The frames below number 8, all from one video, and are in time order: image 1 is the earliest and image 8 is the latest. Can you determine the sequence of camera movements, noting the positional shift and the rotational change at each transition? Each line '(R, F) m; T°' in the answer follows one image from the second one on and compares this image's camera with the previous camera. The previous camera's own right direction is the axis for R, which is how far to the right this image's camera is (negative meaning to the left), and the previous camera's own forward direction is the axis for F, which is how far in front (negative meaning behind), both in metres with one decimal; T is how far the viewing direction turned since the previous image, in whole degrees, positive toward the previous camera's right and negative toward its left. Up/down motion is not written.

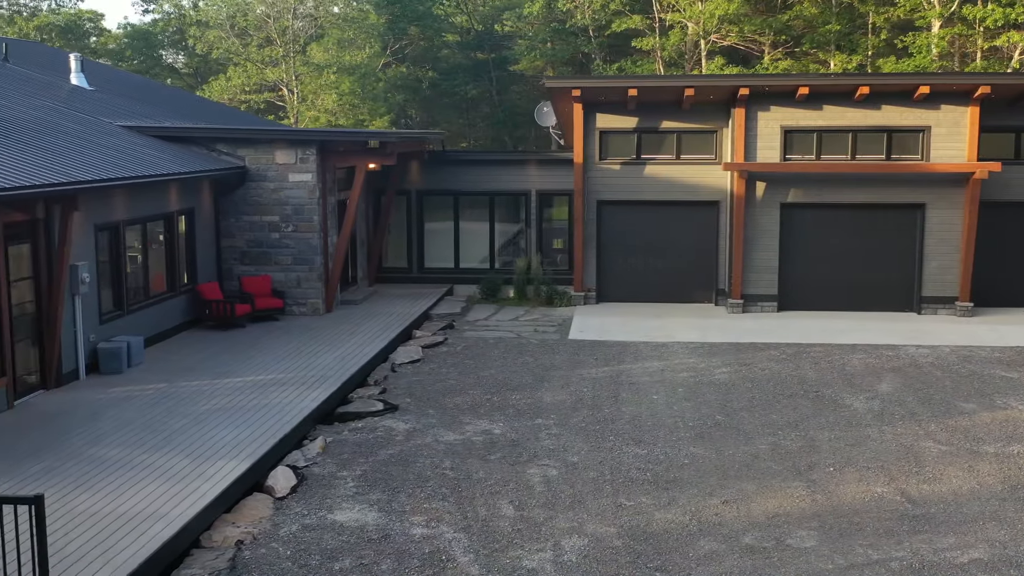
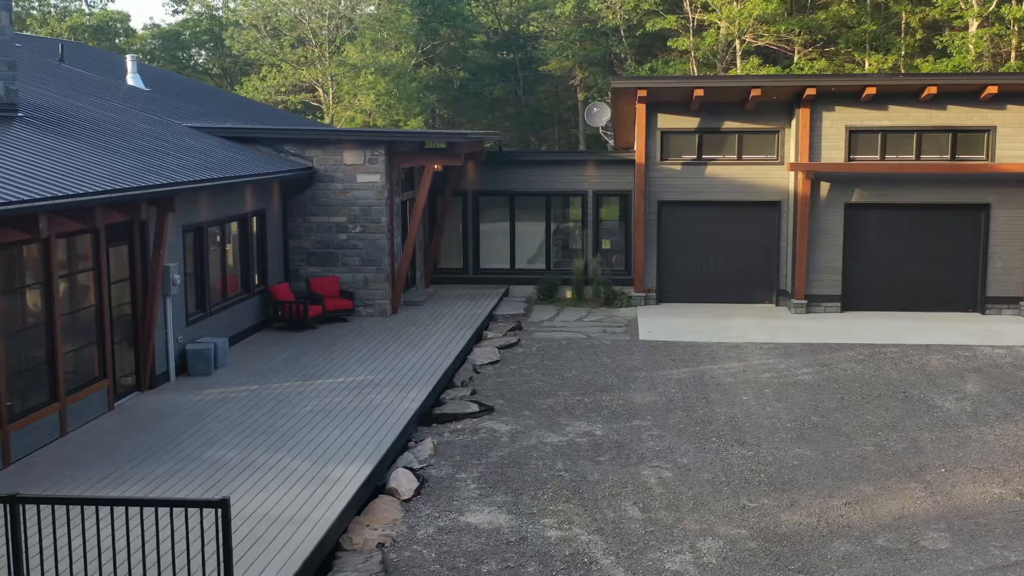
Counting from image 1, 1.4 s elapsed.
(-1.0, 0.0) m; 0°
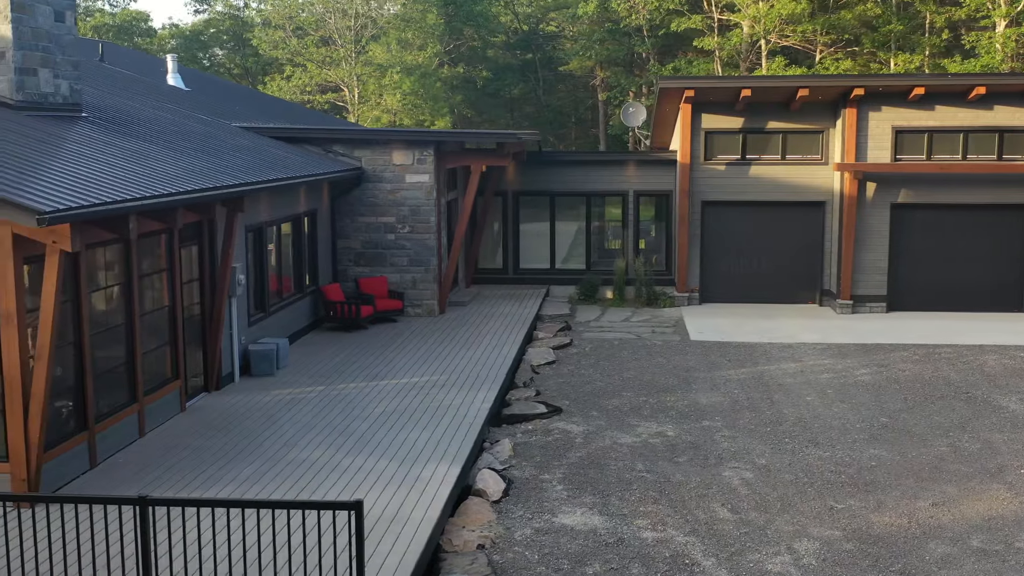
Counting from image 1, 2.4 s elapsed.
(-0.7, 0.0) m; 0°
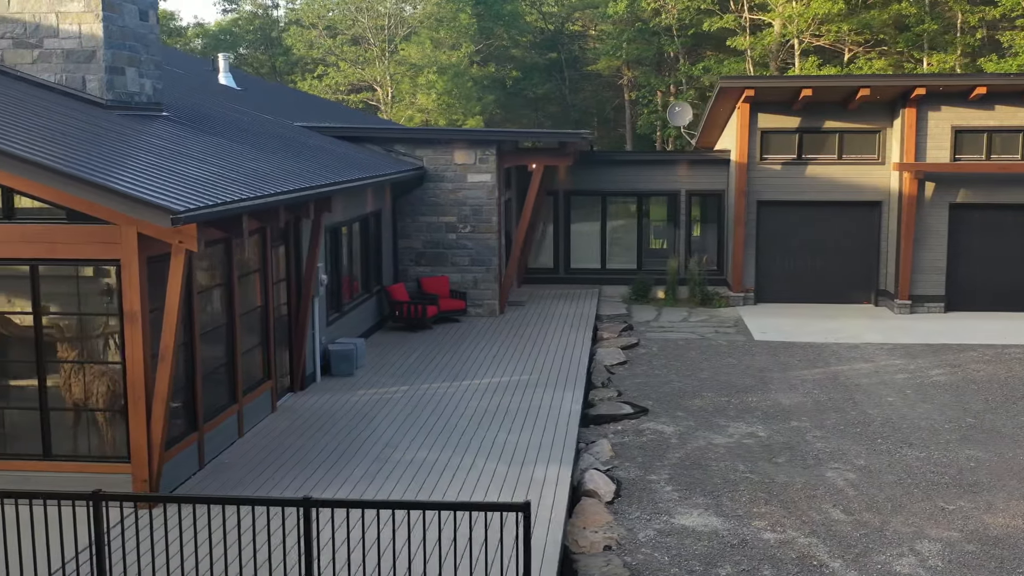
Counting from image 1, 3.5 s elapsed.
(-0.9, 0.0) m; 0°
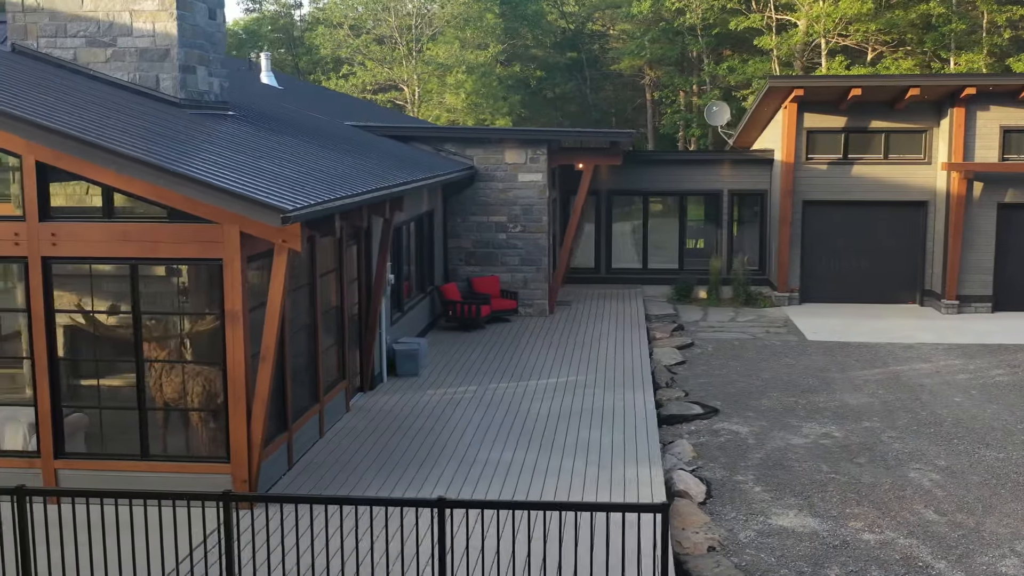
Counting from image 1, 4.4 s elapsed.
(-0.7, 0.0) m; 0°
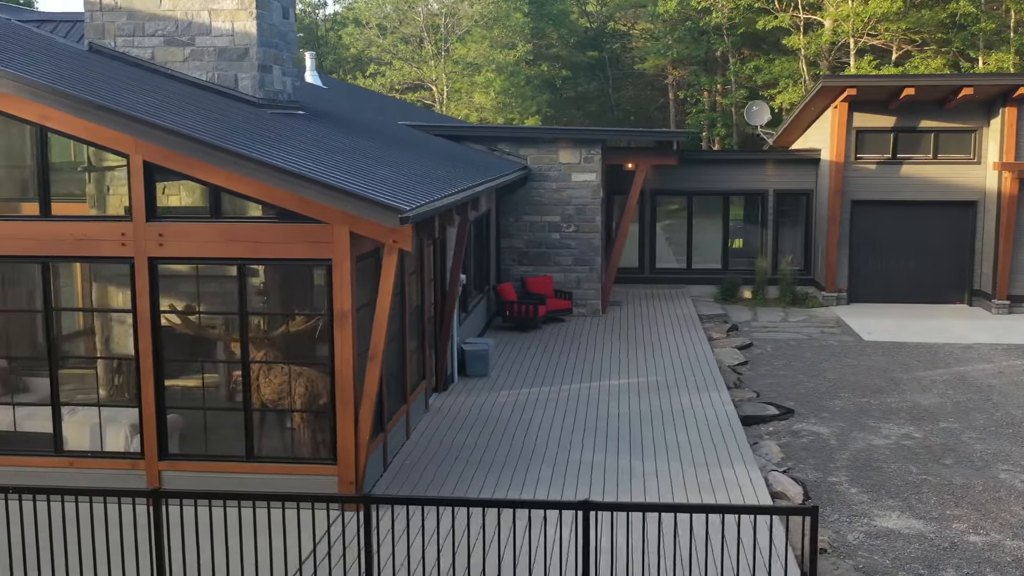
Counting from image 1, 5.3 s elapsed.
(-0.7, 0.0) m; 0°
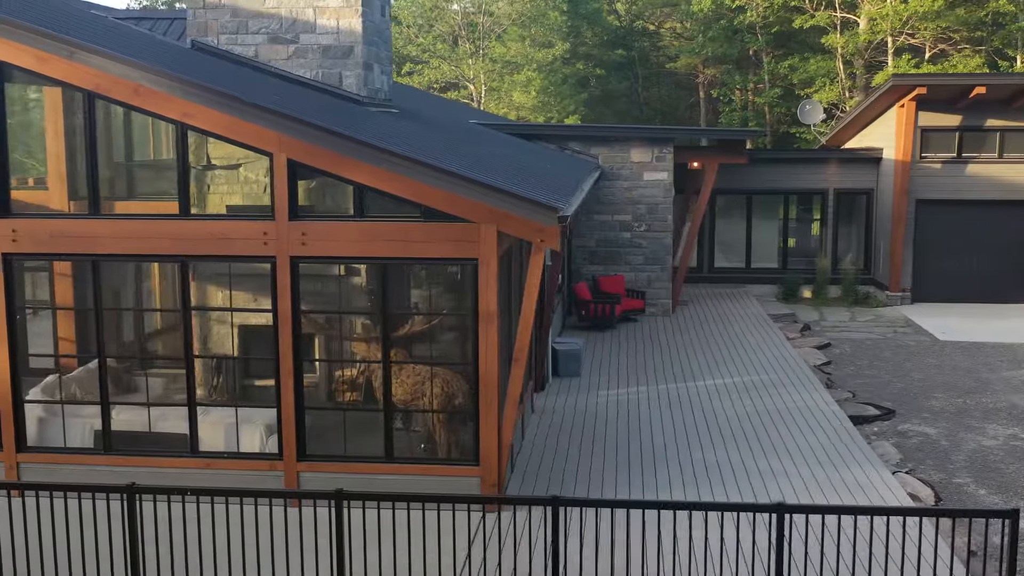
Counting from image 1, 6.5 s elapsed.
(-1.0, +0.1) m; 0°
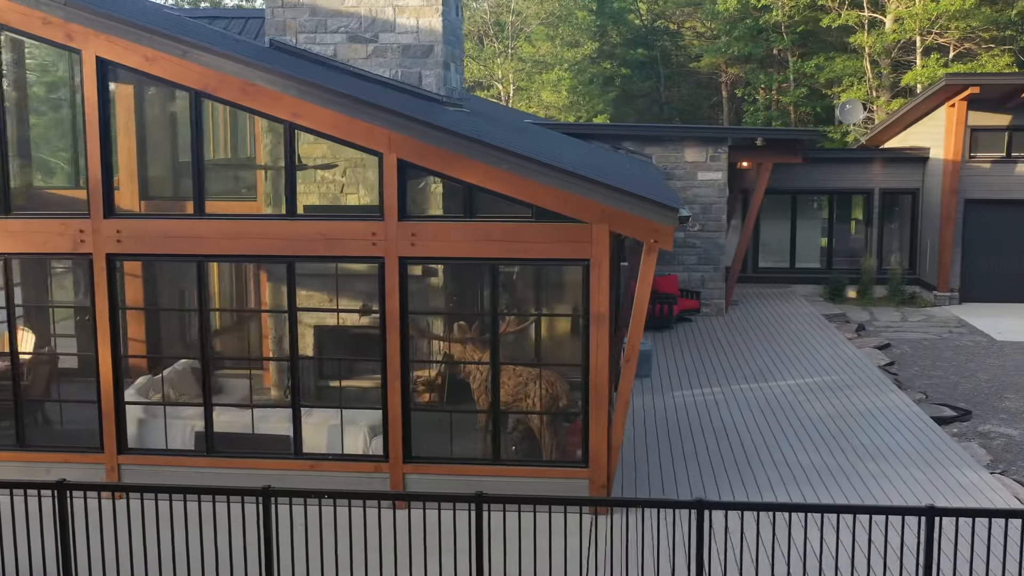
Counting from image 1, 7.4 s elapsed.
(-0.7, 0.0) m; 0°
